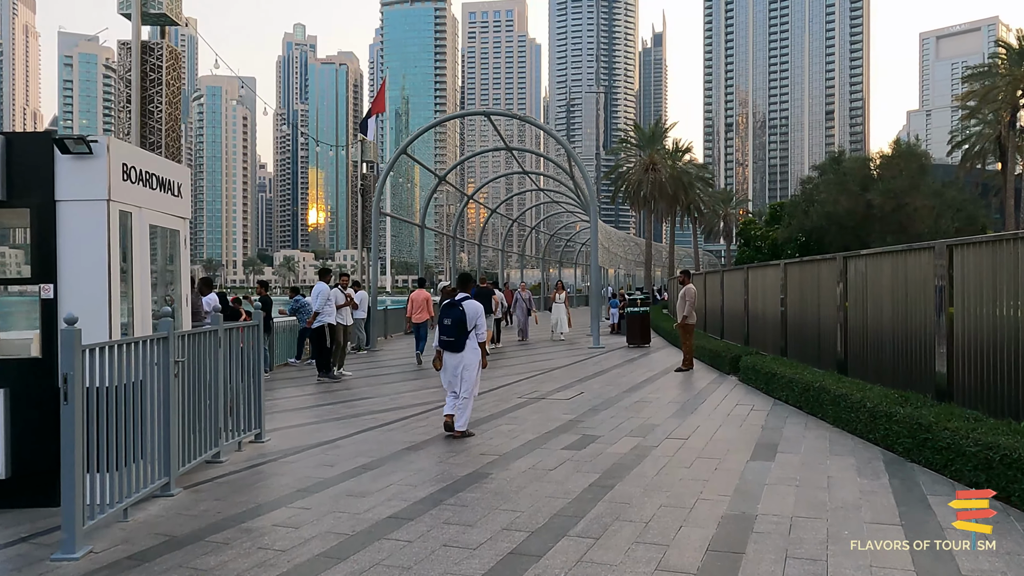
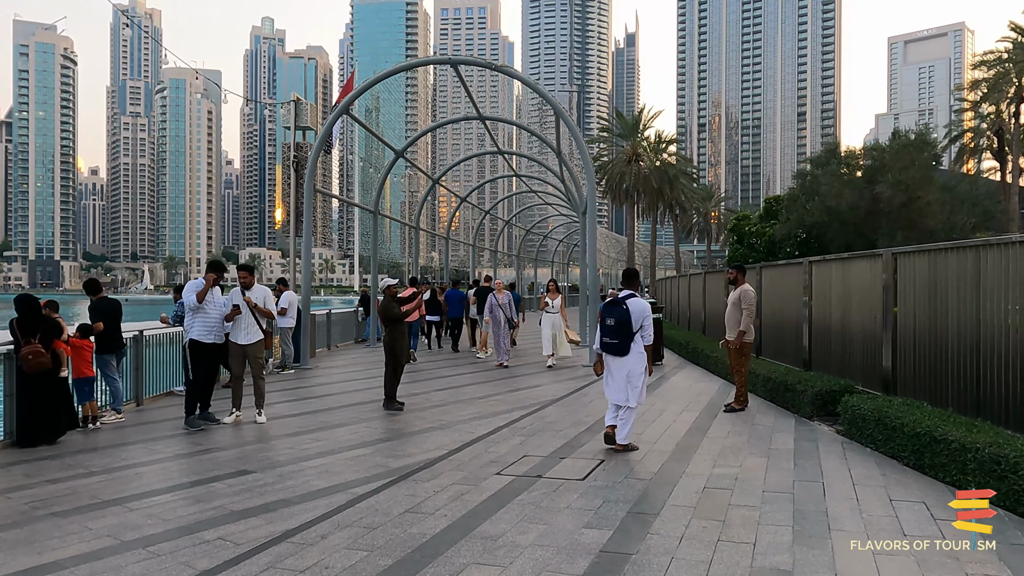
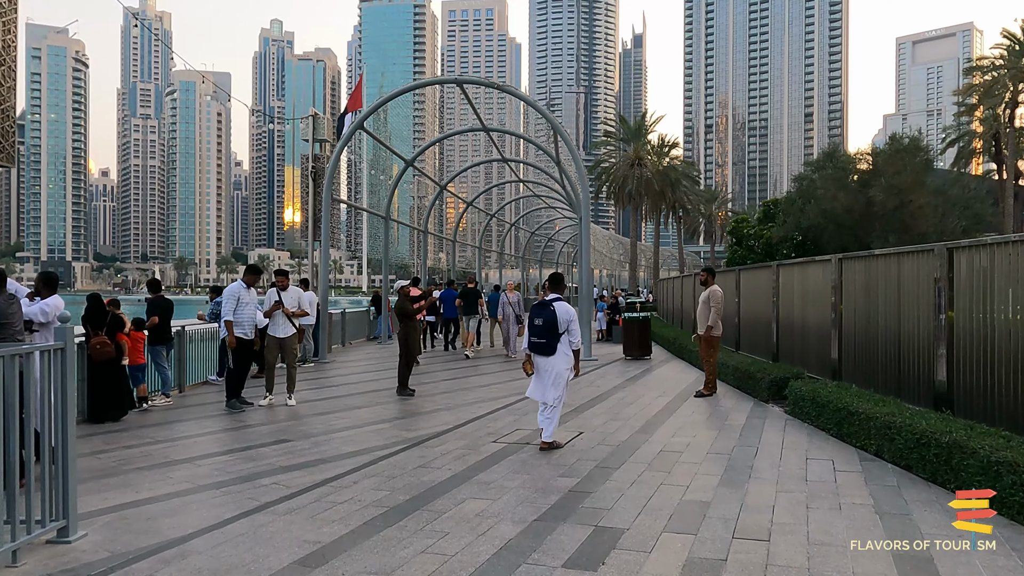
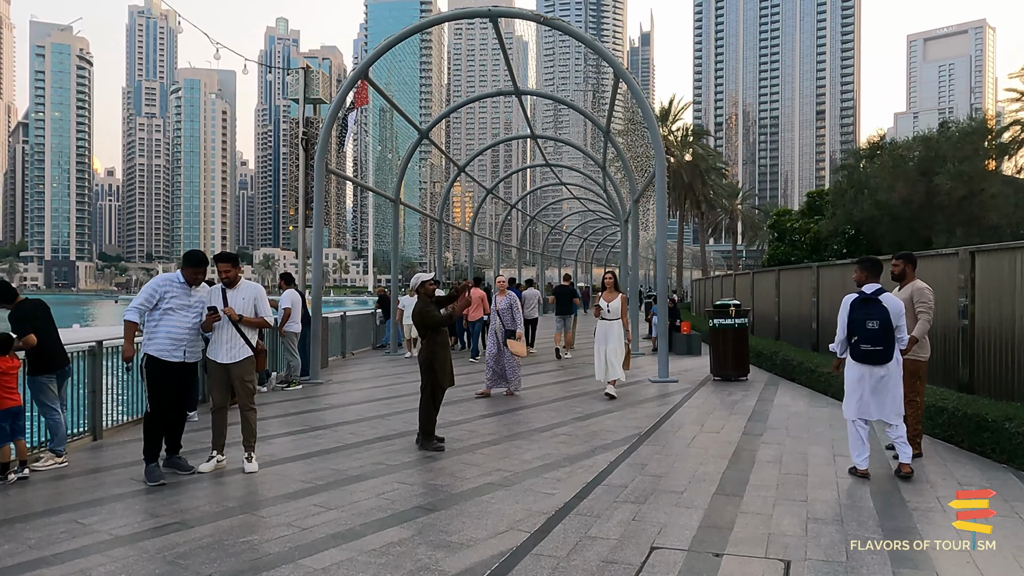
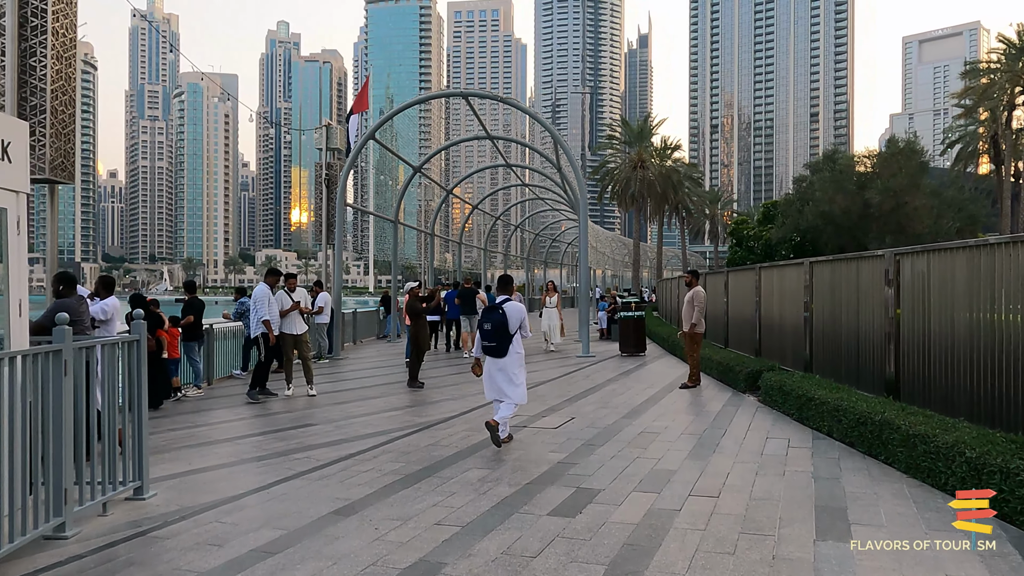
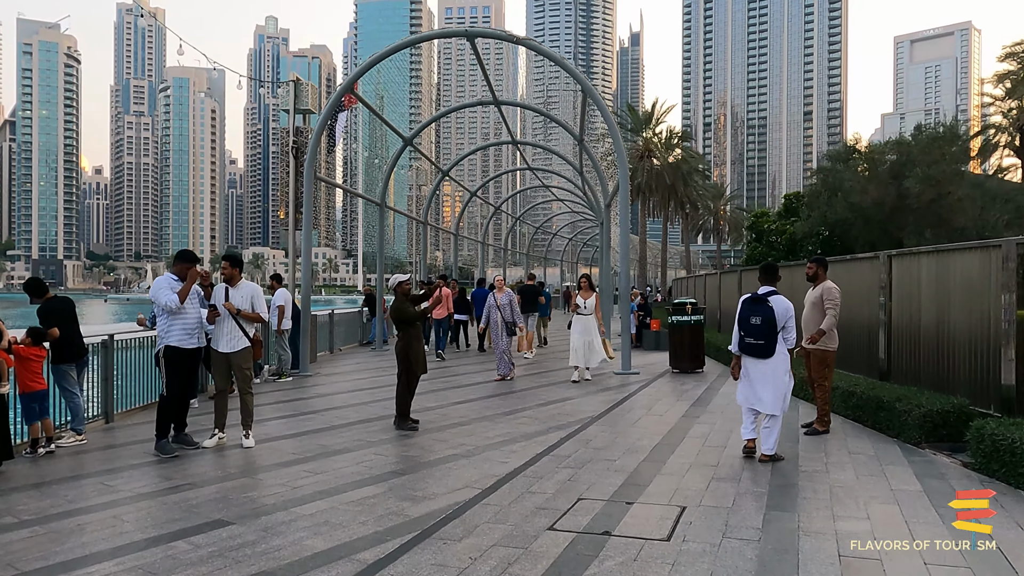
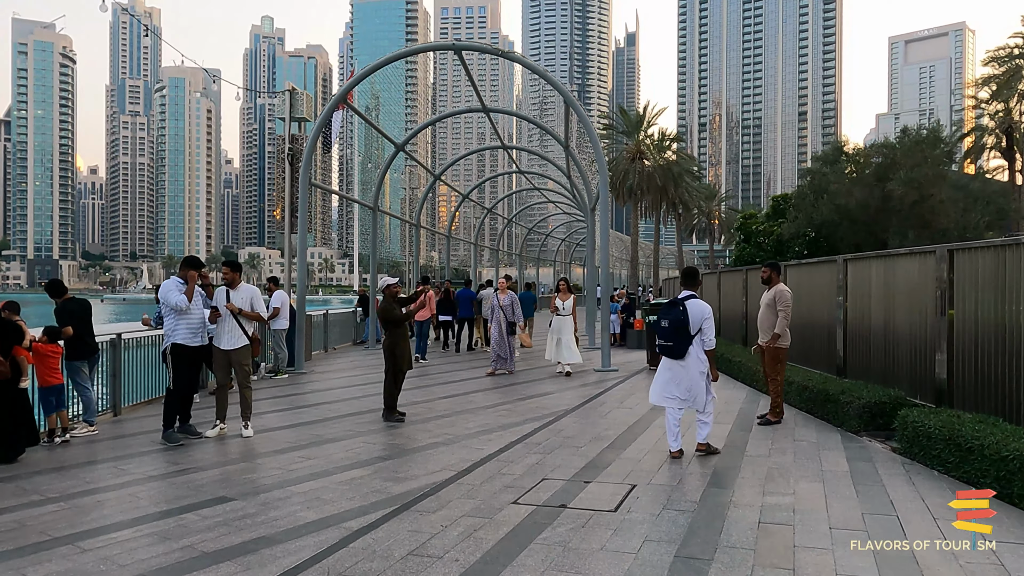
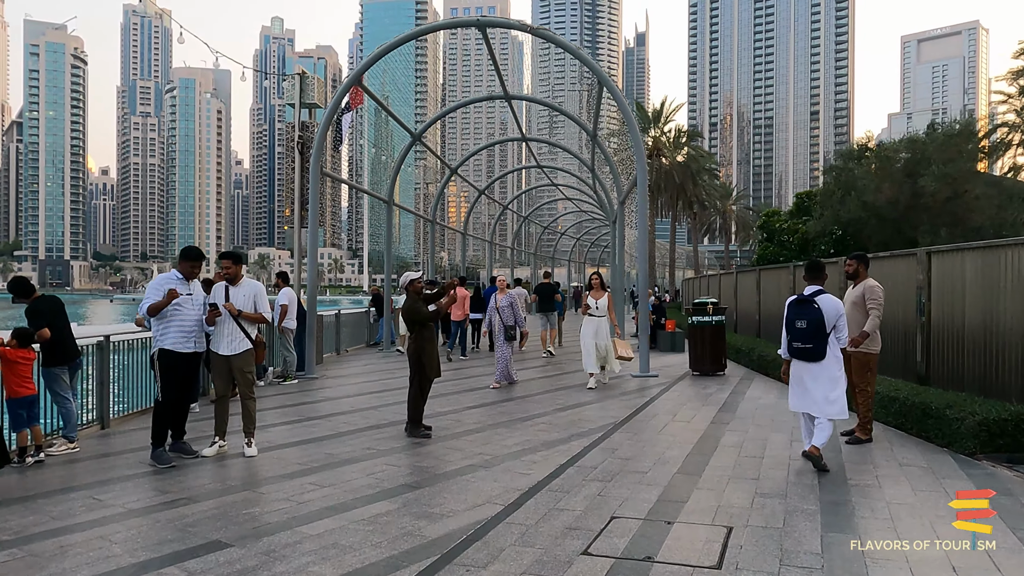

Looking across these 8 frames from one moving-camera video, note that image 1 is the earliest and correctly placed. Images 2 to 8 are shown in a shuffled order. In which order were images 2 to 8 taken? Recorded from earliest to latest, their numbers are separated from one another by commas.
5, 3, 2, 7, 6, 8, 4
